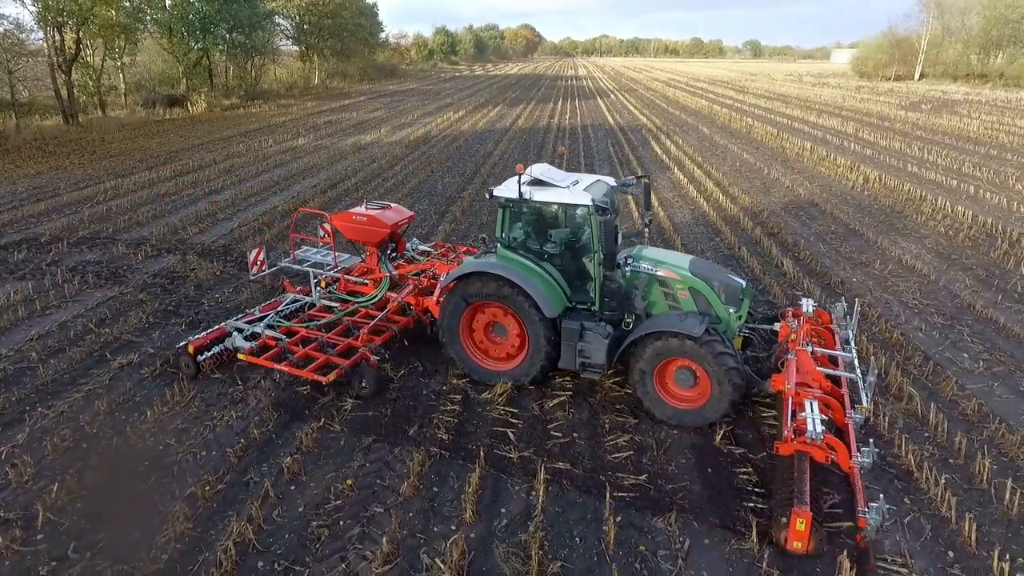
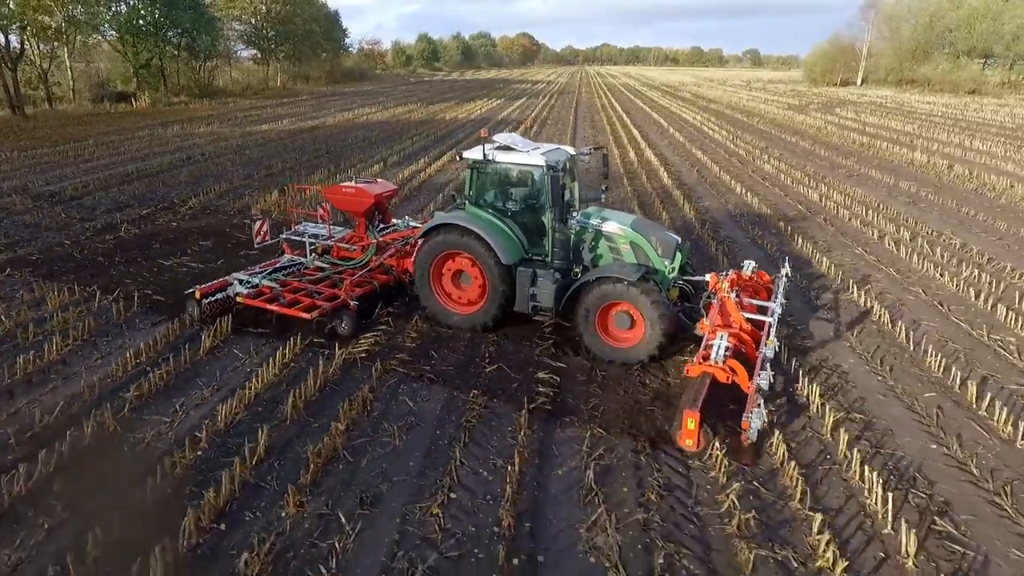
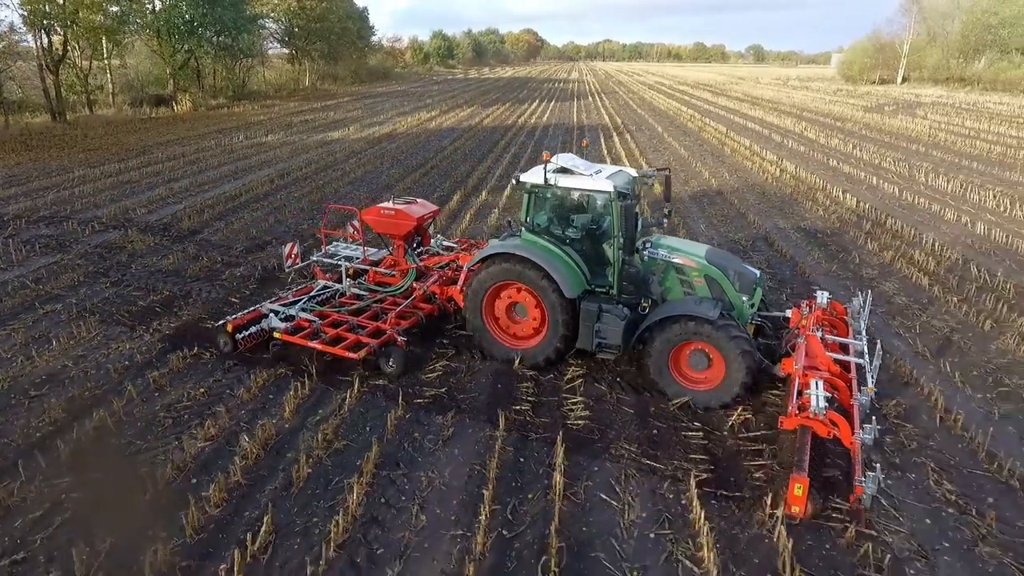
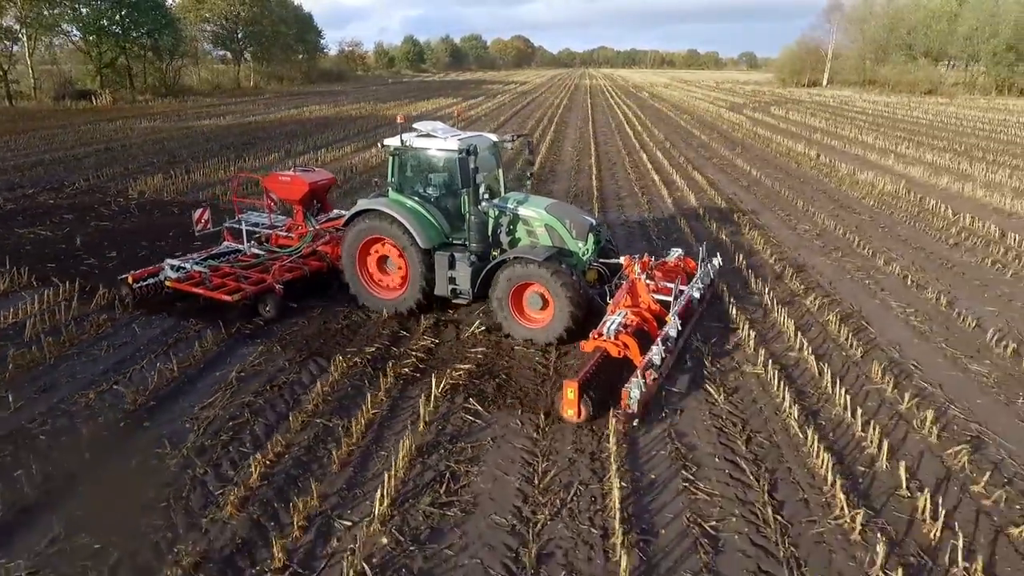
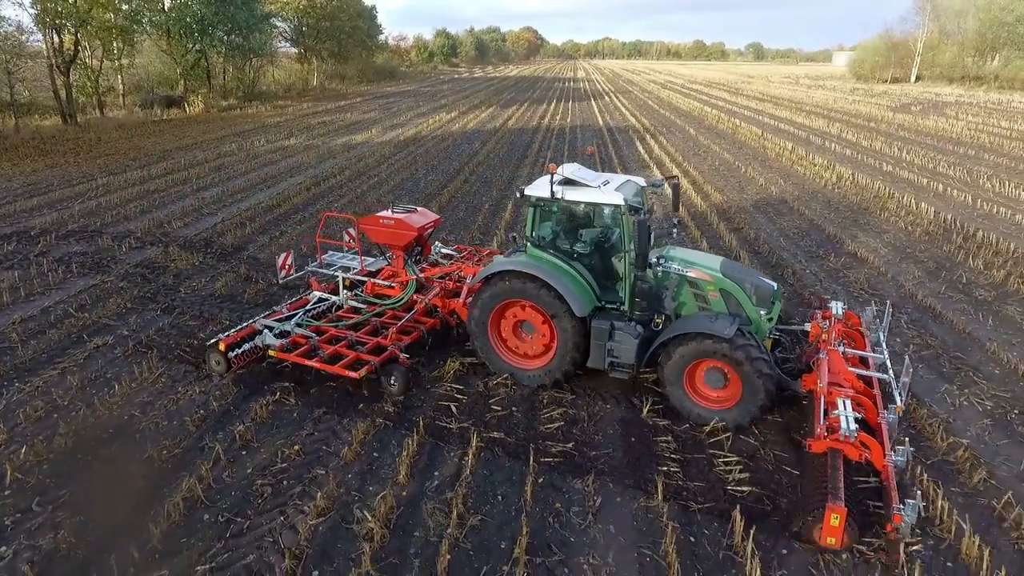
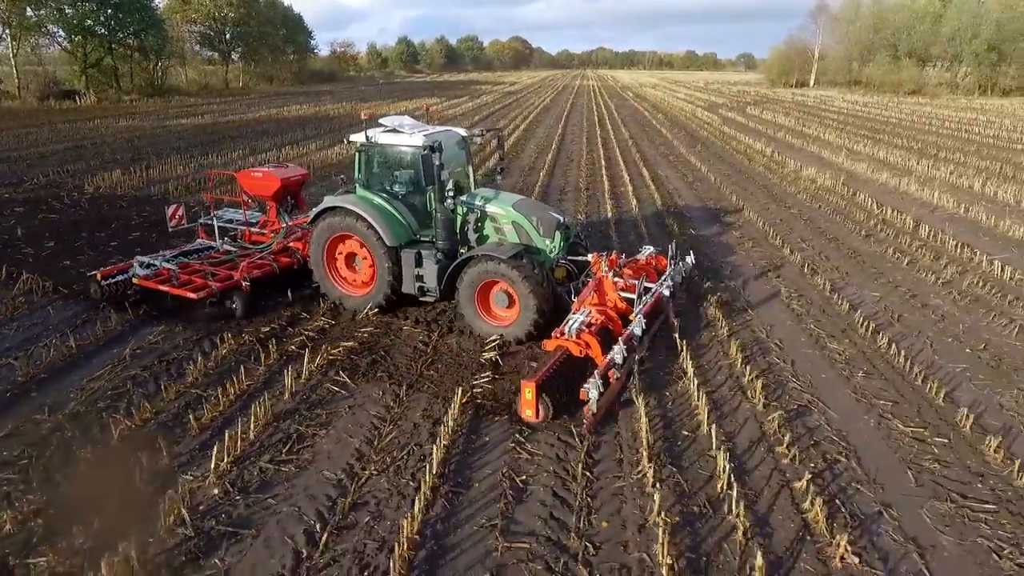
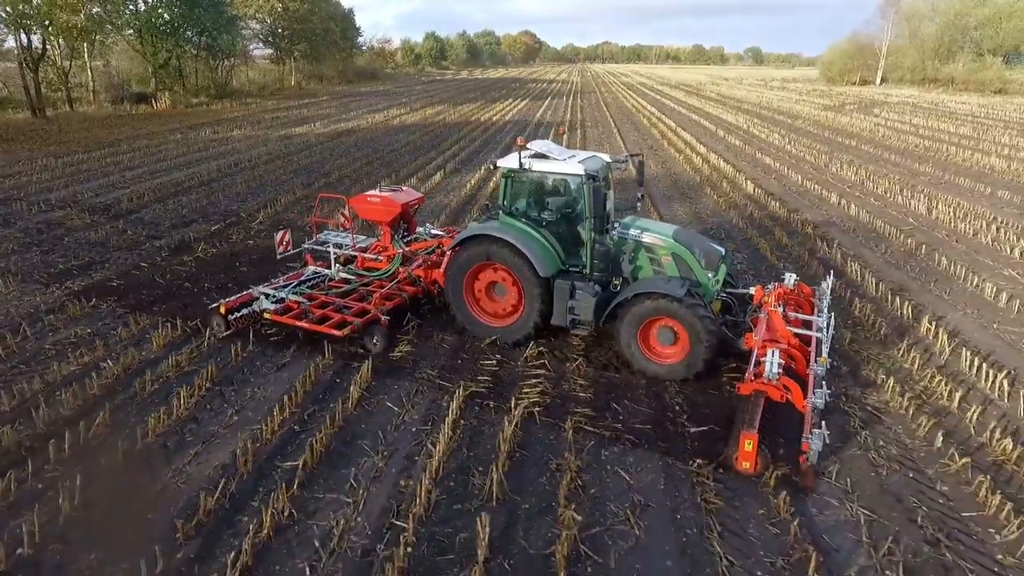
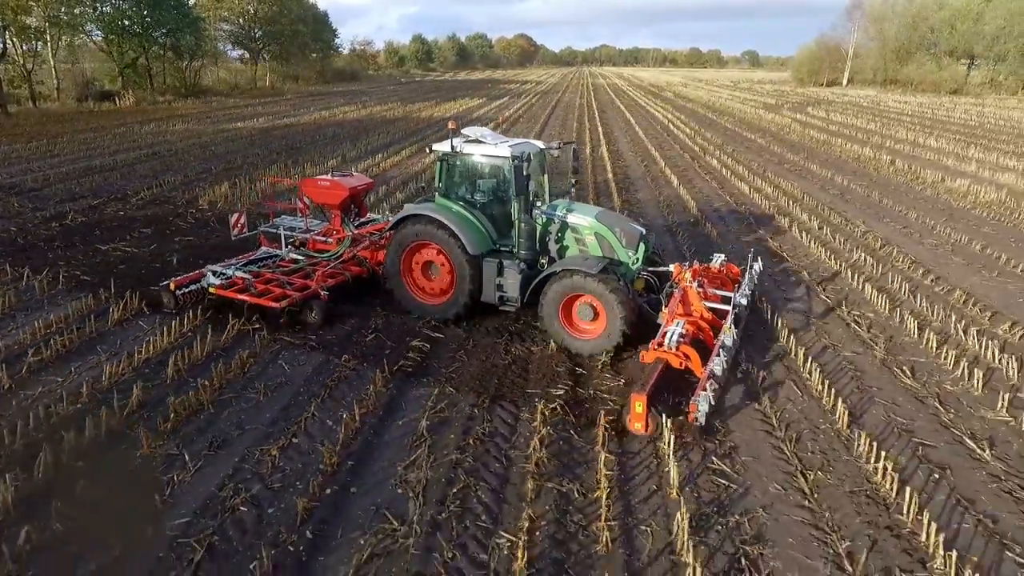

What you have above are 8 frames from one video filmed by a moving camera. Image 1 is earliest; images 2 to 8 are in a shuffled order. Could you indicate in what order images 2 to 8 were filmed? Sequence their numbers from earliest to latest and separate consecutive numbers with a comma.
5, 3, 7, 2, 8, 4, 6
